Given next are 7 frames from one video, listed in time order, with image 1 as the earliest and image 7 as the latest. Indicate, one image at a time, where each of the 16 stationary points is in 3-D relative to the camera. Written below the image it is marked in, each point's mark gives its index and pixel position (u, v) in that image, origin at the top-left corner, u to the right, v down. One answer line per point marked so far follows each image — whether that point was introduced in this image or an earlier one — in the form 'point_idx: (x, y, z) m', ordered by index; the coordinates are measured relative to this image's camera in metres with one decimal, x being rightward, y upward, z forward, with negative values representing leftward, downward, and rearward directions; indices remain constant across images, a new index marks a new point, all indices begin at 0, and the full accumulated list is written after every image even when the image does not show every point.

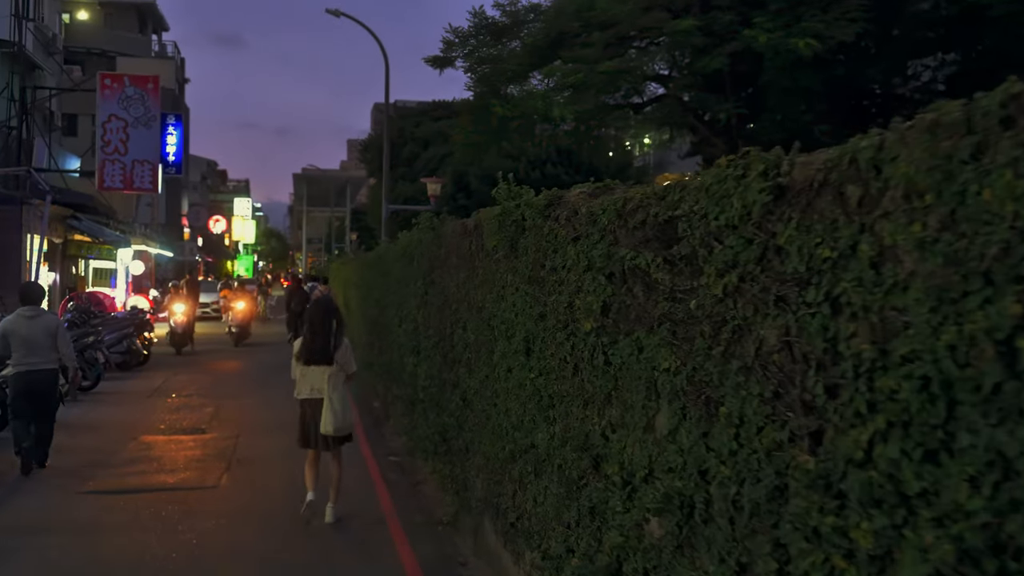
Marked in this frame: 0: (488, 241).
0: (-0.2, +0.3, +6.7) m
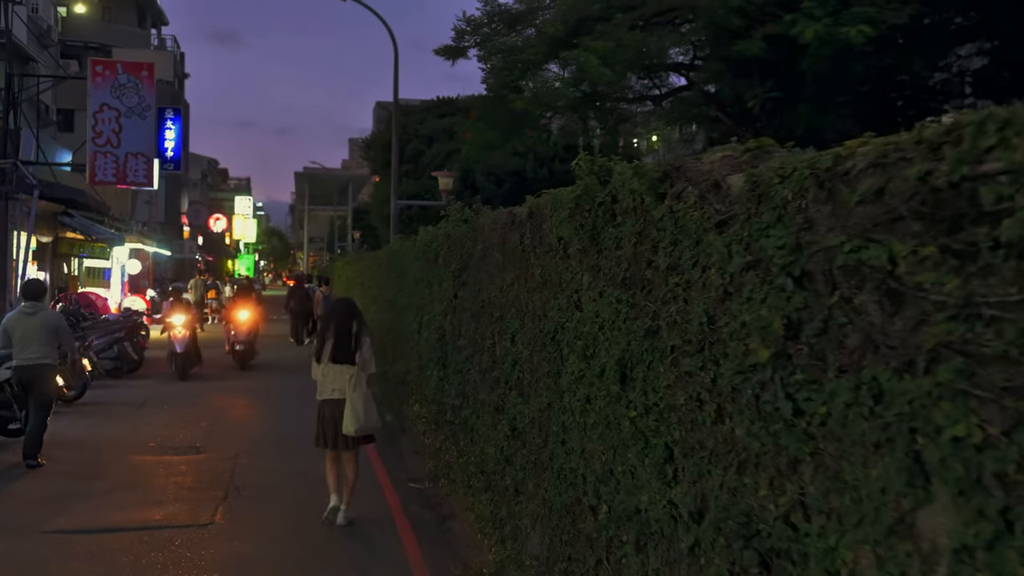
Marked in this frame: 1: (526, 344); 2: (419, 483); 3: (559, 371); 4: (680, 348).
0: (+0.2, +0.3, +5.3) m
1: (+0.1, -0.3, +5.9) m
2: (-0.9, -1.9, +10.0) m
3: (+0.2, -0.4, +5.2) m
4: (+0.6, -0.2, +3.5) m
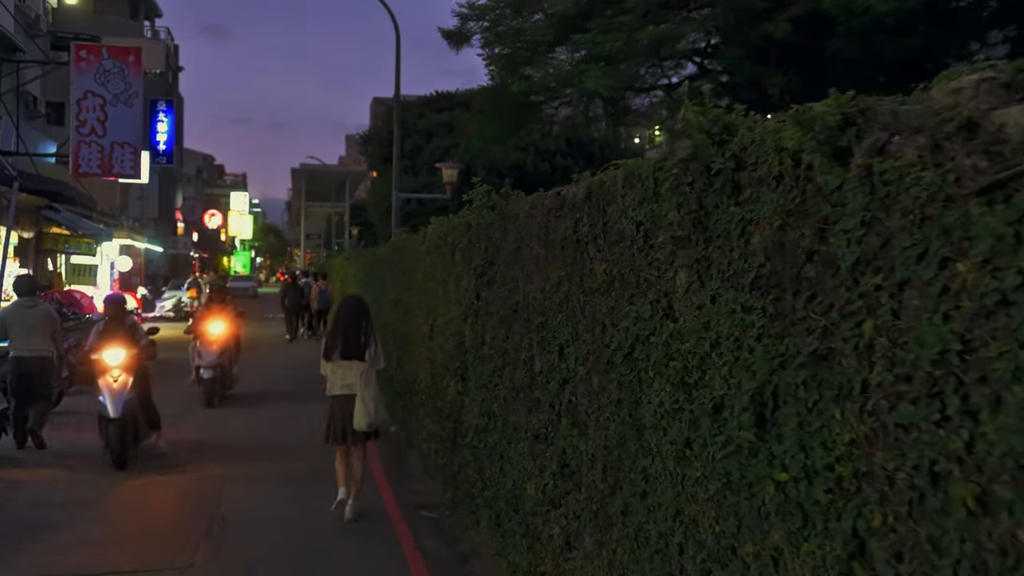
0: (+0.4, +0.3, +4.0) m
1: (+0.3, -0.3, +4.6) m
2: (-0.7, -1.8, +8.8) m
3: (+0.5, -0.4, +3.9) m
4: (+0.8, -0.2, +2.3) m
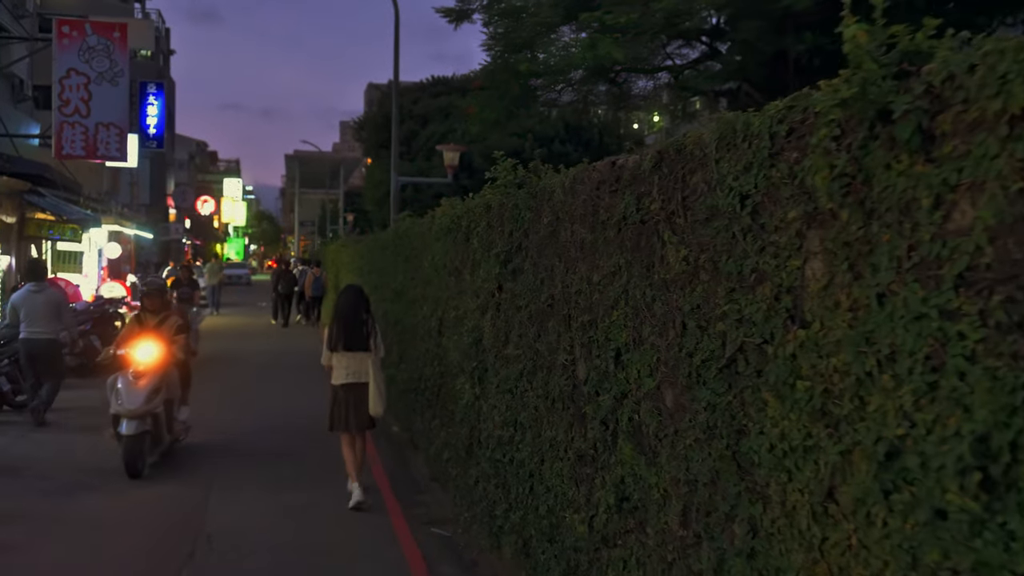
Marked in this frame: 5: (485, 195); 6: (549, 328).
0: (+0.6, +0.3, +3.1) m
1: (+0.5, -0.3, +3.7) m
2: (-0.5, -1.8, +7.9) m
3: (+0.6, -0.4, +3.0) m
4: (+1.0, -0.2, +1.3) m
5: (-0.2, +0.6, +6.8) m
6: (+0.2, -0.2, +5.1) m
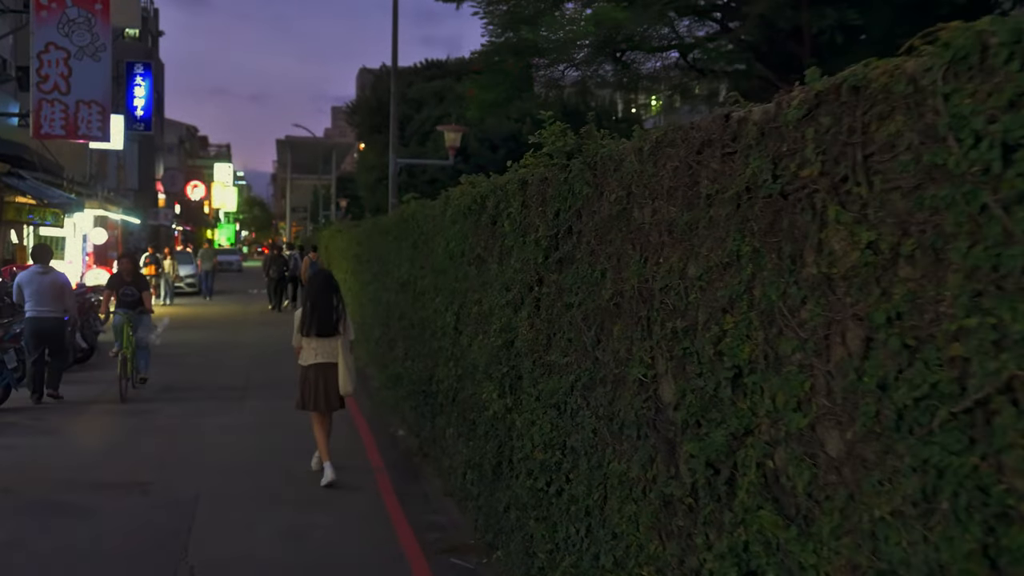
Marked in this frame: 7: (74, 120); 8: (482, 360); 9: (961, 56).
0: (+0.8, +0.3, +2.0) m
1: (+0.7, -0.3, +2.6) m
2: (-0.3, -1.7, +6.8) m
3: (+0.9, -0.4, +1.9) m
4: (+1.2, -0.2, +0.3) m
5: (0.0, +0.6, +5.7) m
6: (+0.4, -0.2, +4.1) m
7: (-8.1, +3.1, +19.7) m
8: (-0.2, -0.4, +6.4) m
9: (+0.9, +0.4, +2.0) m
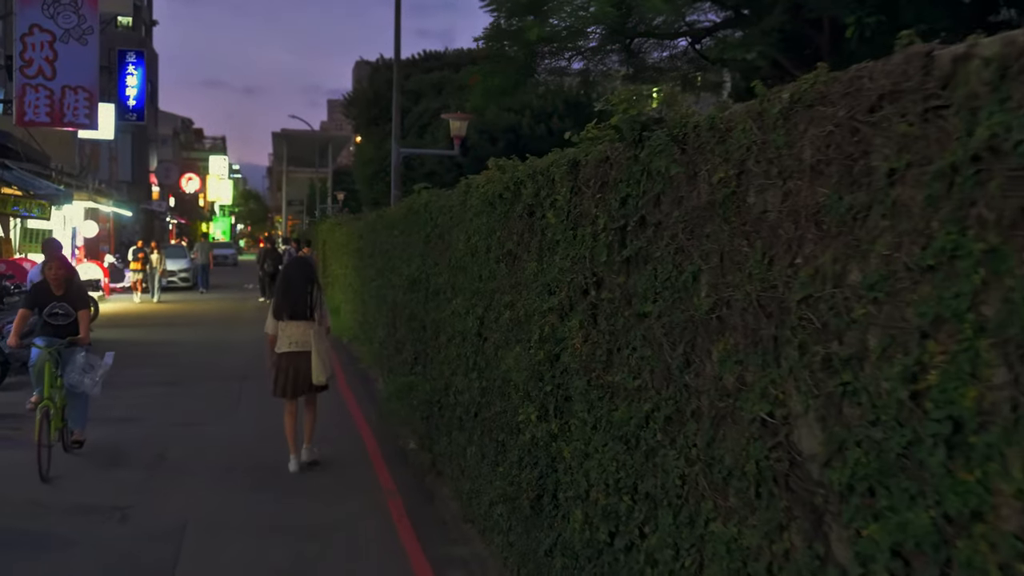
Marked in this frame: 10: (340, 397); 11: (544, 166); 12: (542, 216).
0: (+1.1, +0.3, +1.1) m
1: (+0.9, -0.3, +1.7) m
2: (-0.1, -1.7, +5.9) m
3: (+1.1, -0.4, +1.0) m
4: (+1.5, -0.3, -0.7) m
5: (+0.2, +0.6, +4.8) m
6: (+0.6, -0.2, +3.1) m
7: (-7.9, +3.2, +18.7) m
8: (0.0, -0.5, +5.5) m
9: (+1.1, +0.4, +1.1) m
10: (-2.1, -1.3, +13.1) m
11: (+0.1, +0.6, +5.1) m
12: (+0.1, +0.3, +5.1) m
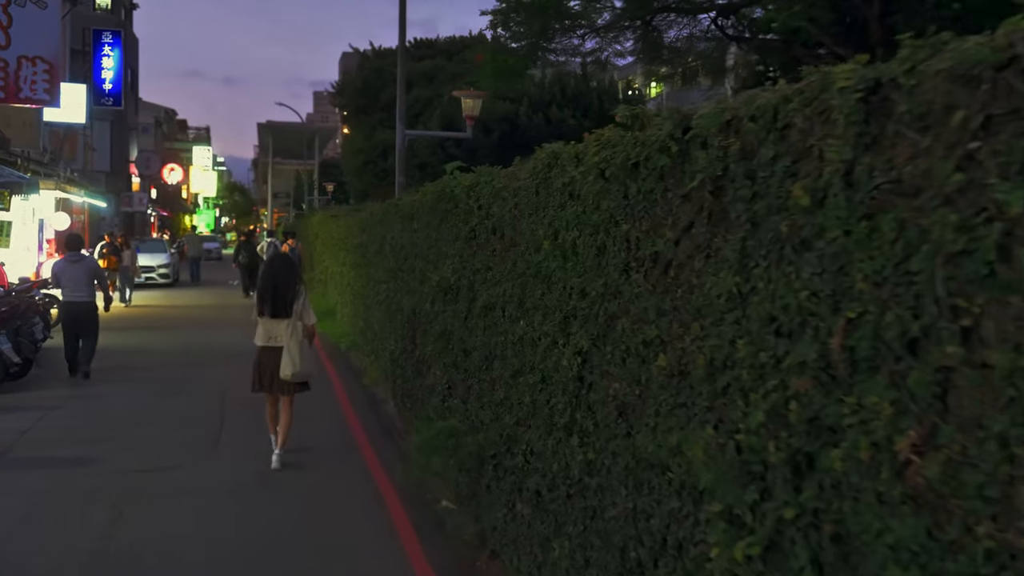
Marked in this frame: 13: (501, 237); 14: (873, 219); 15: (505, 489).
0: (+1.6, +0.1, -1.2) m
1: (+1.5, -0.4, -0.6) m
2: (+0.4, -1.8, +3.6) m
3: (+1.7, -0.6, -1.3) m
4: (+2.1, -0.4, -2.9) m
5: (+0.8, +0.5, +2.5) m
6: (+1.2, -0.3, +0.9) m
7: (-7.6, +3.2, +16.3) m
8: (+0.5, -0.5, +3.2) m
9: (+1.7, +0.3, -1.2) m
10: (-1.7, -1.4, +10.8) m
11: (+0.7, +0.5, +2.8) m
12: (+0.7, +0.3, +2.8) m
13: (-0.1, +0.3, +6.0) m
14: (+0.8, +0.1, +2.3) m
15: (0.0, -1.1, +5.7) m
